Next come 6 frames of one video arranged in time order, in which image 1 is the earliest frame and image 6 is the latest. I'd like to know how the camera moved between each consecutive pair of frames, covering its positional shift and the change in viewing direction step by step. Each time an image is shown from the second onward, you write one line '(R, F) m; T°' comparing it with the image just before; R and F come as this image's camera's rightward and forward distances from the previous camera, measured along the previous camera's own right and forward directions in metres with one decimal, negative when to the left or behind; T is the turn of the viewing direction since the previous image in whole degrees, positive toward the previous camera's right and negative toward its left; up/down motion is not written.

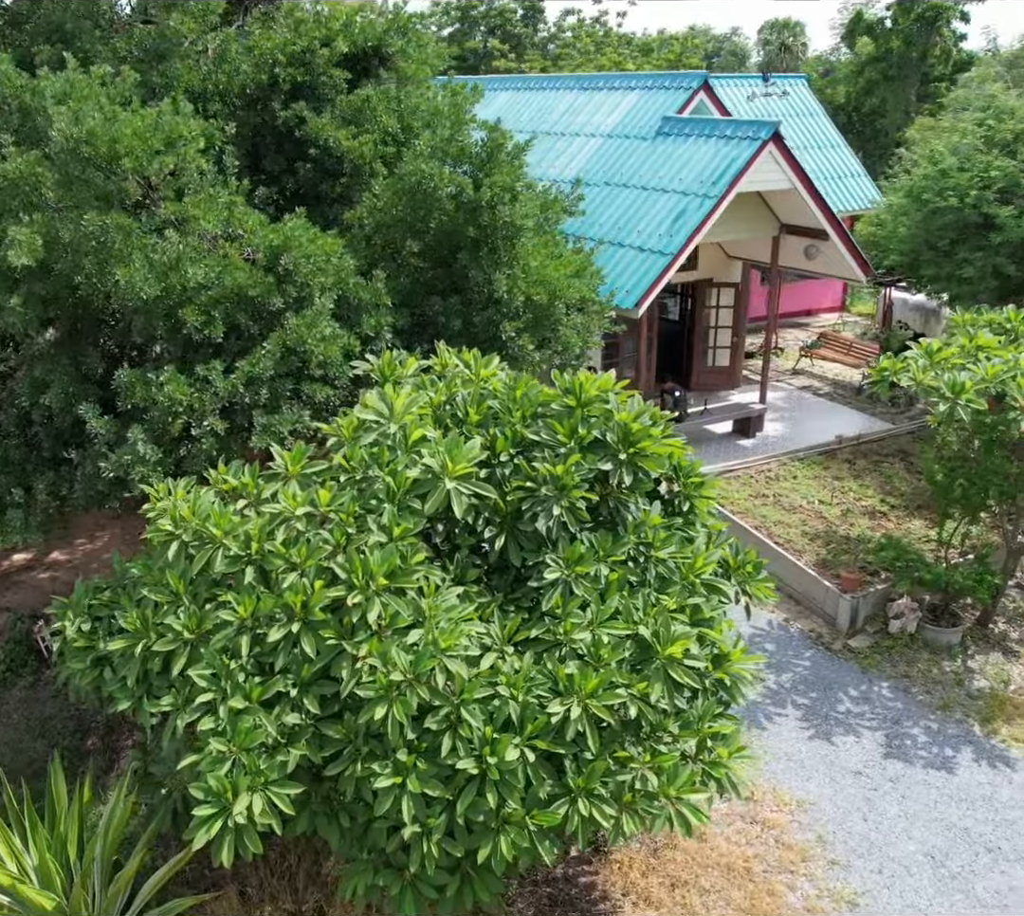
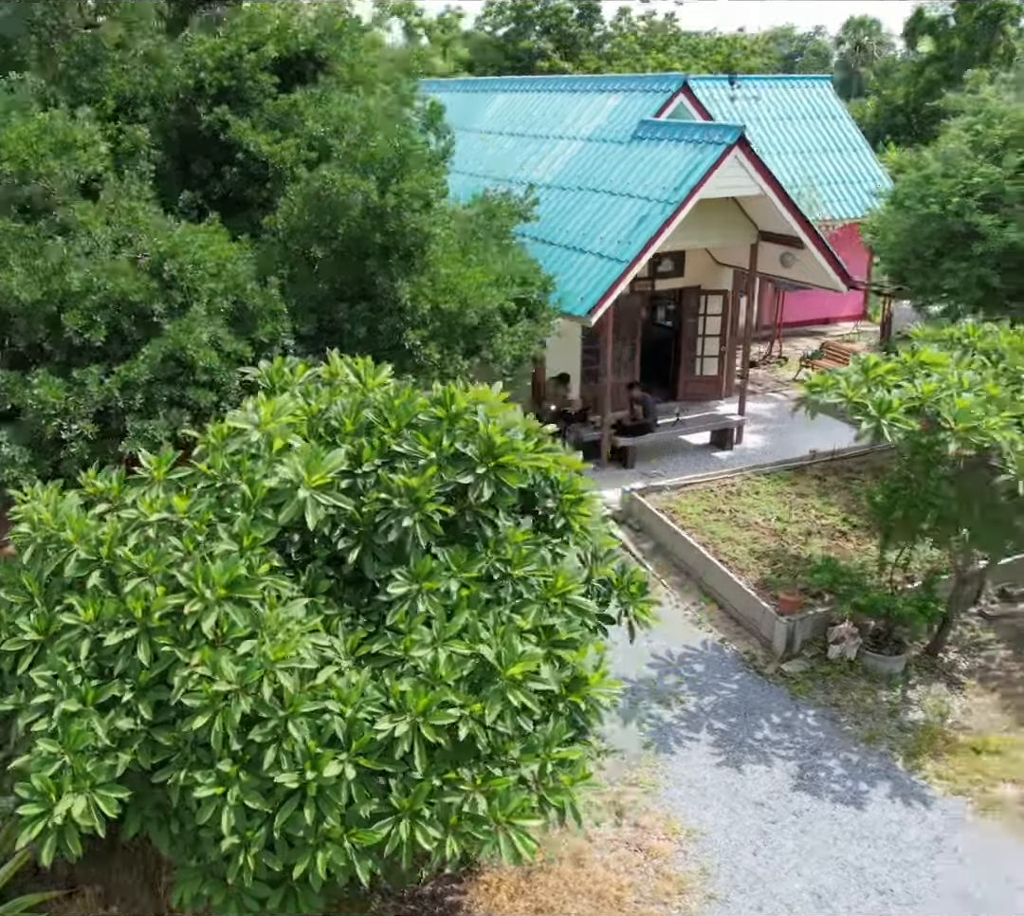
(+1.4, +0.2) m; -5°
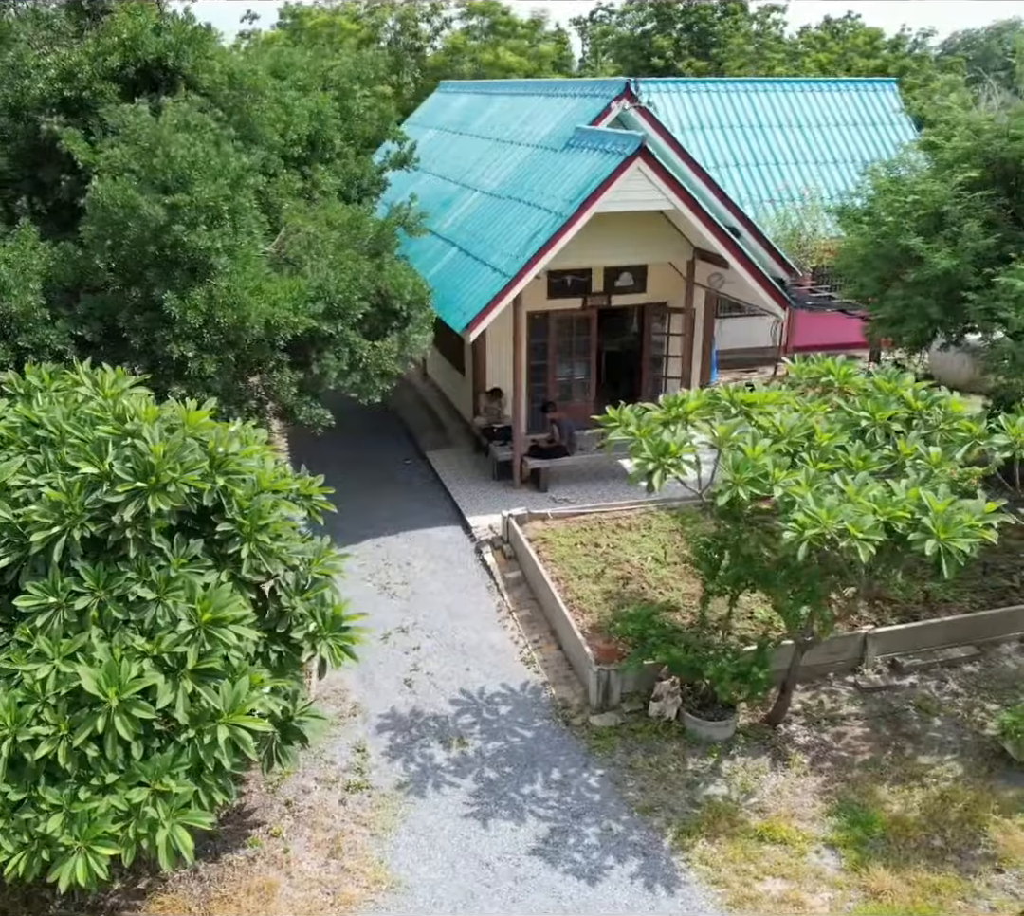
(+3.2, +0.7) m; -11°
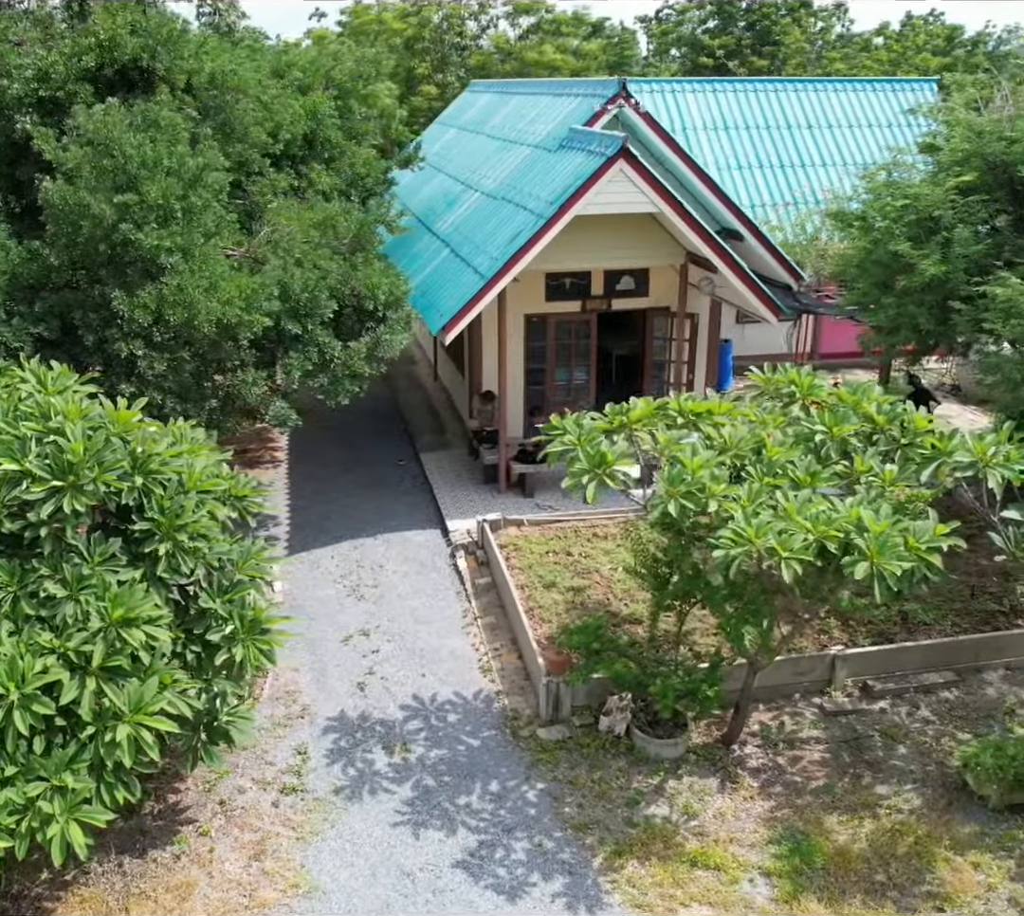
(+1.0, +0.2) m; -4°
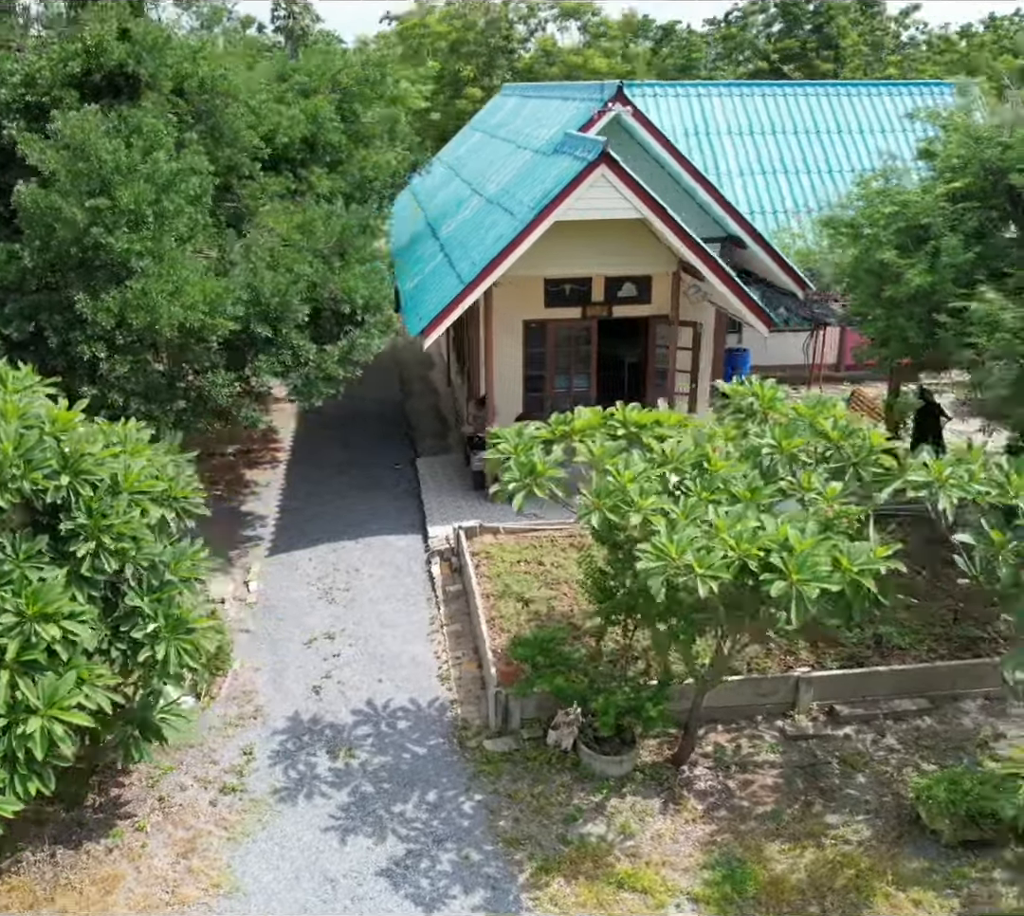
(+1.0, +0.1) m; -4°
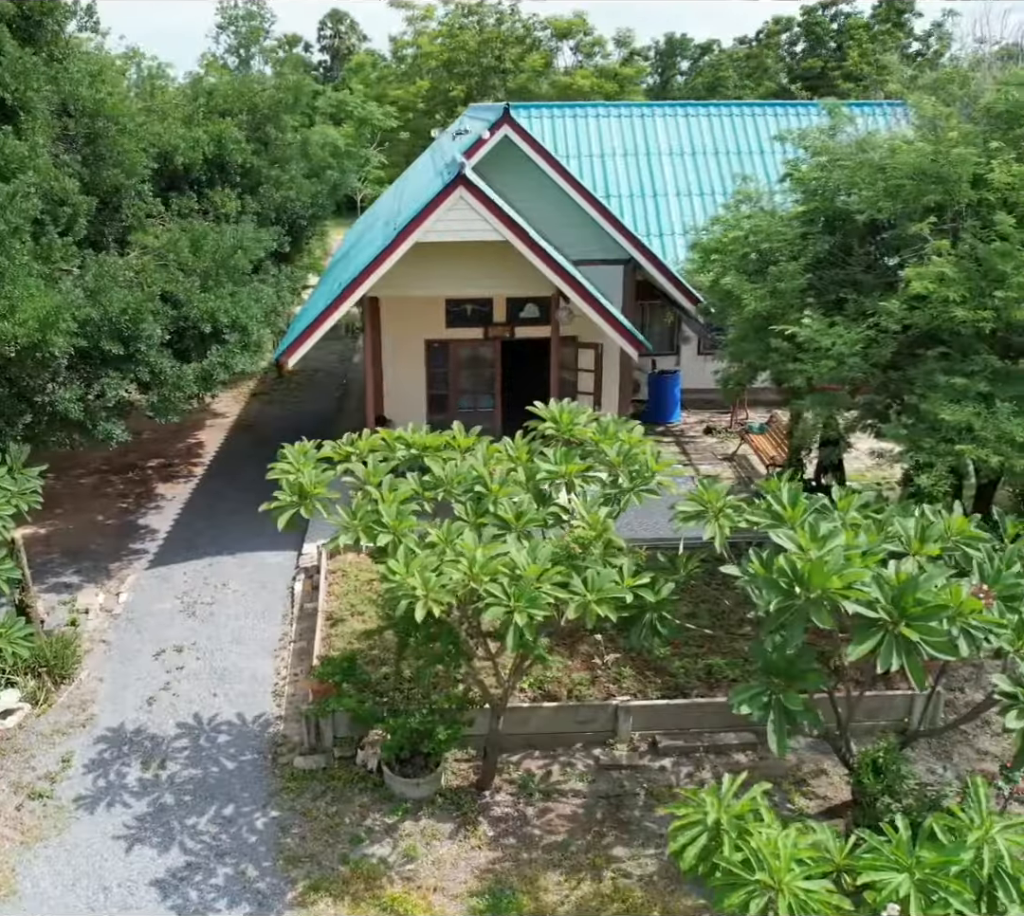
(+2.0, 0.0) m; -4°
